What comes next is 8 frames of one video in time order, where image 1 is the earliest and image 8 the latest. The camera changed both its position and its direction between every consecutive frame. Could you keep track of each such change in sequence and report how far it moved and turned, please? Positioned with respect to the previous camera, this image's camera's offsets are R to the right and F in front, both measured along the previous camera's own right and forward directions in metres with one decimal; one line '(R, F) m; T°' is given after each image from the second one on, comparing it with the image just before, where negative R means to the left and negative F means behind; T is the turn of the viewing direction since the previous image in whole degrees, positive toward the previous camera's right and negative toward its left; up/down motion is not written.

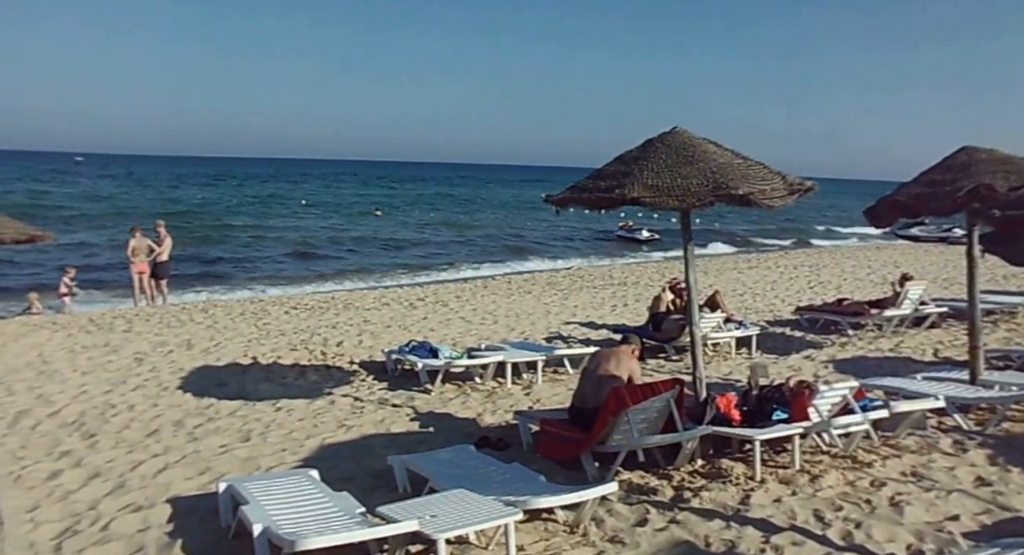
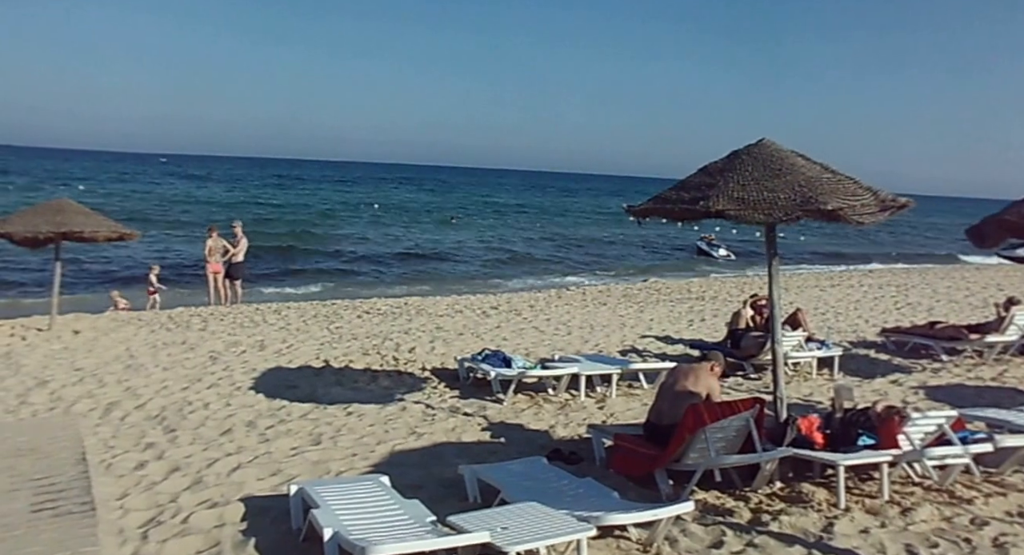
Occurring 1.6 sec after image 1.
(-0.2, +0.1) m; -3°
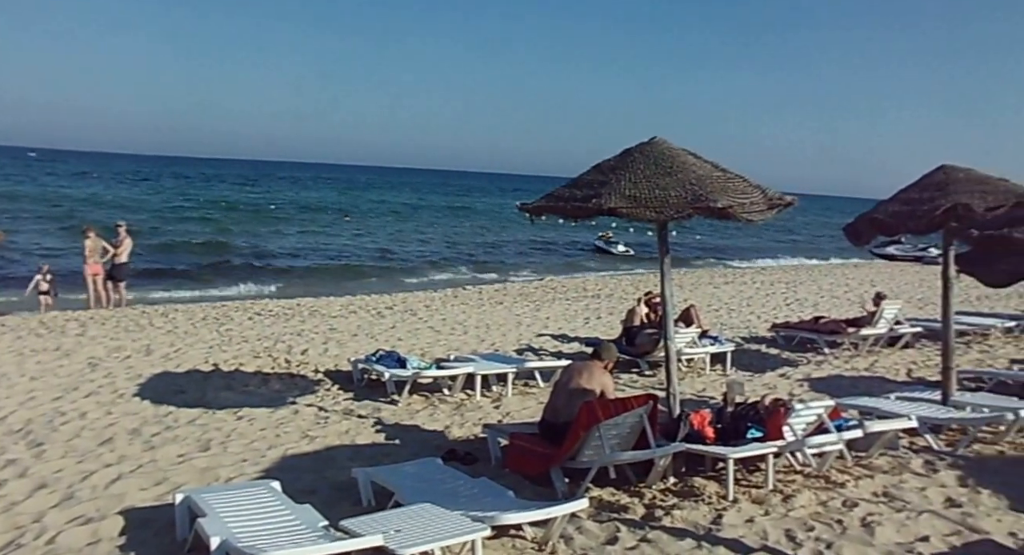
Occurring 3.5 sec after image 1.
(+0.3, +0.1) m; +5°
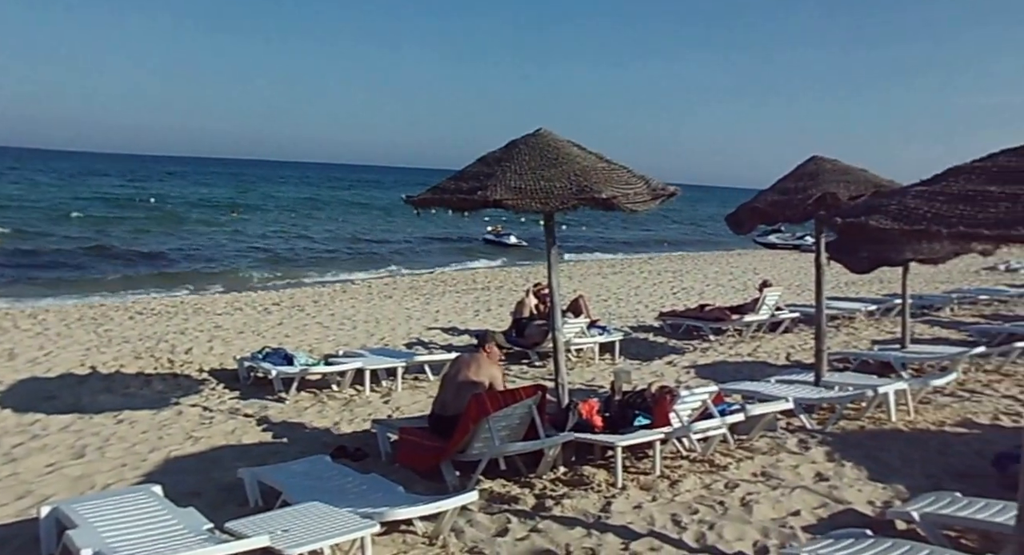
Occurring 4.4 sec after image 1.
(+0.4, 0.0) m; +4°
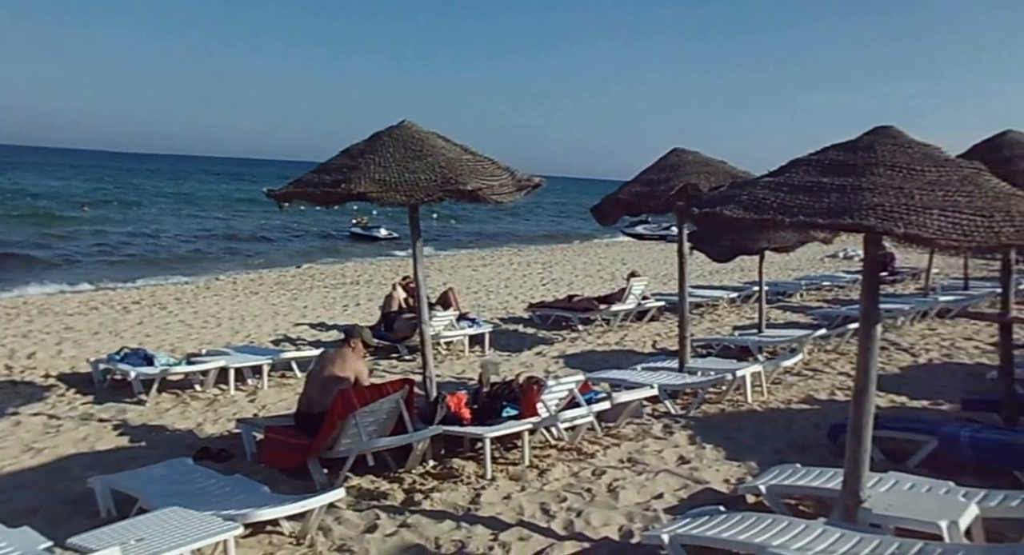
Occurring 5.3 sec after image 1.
(+0.5, 0.0) m; +5°
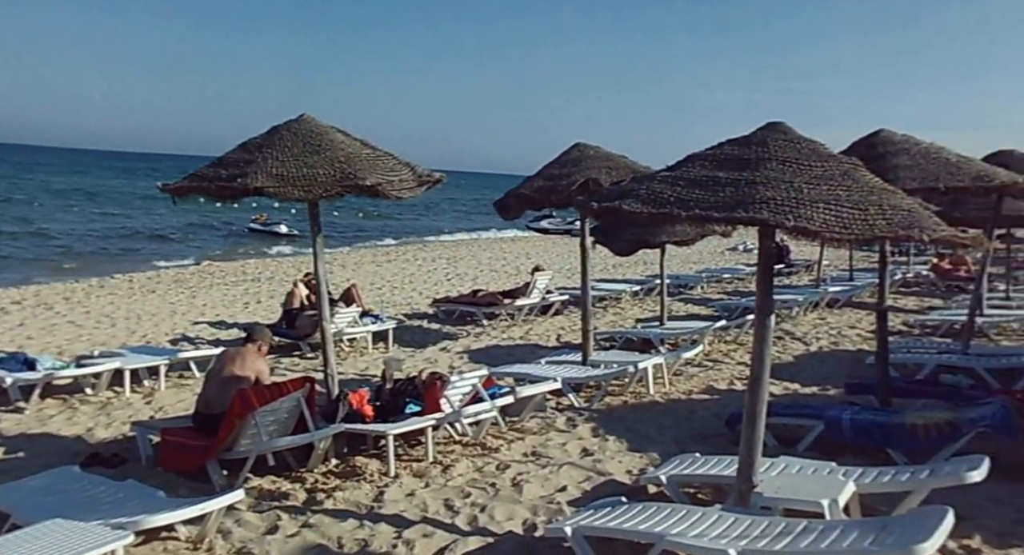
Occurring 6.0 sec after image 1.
(+0.3, 0.0) m; +3°
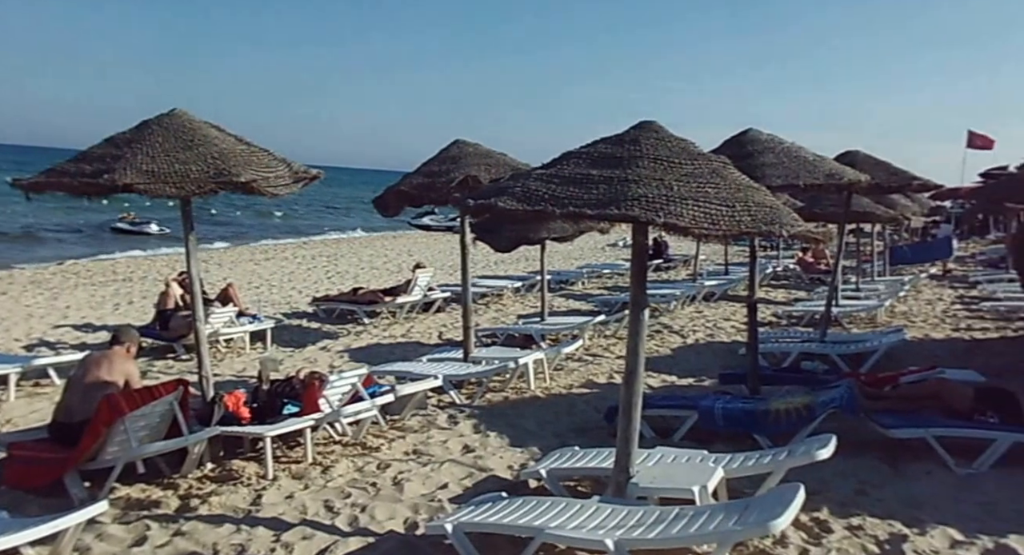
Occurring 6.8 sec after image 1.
(+0.3, 0.0) m; +5°
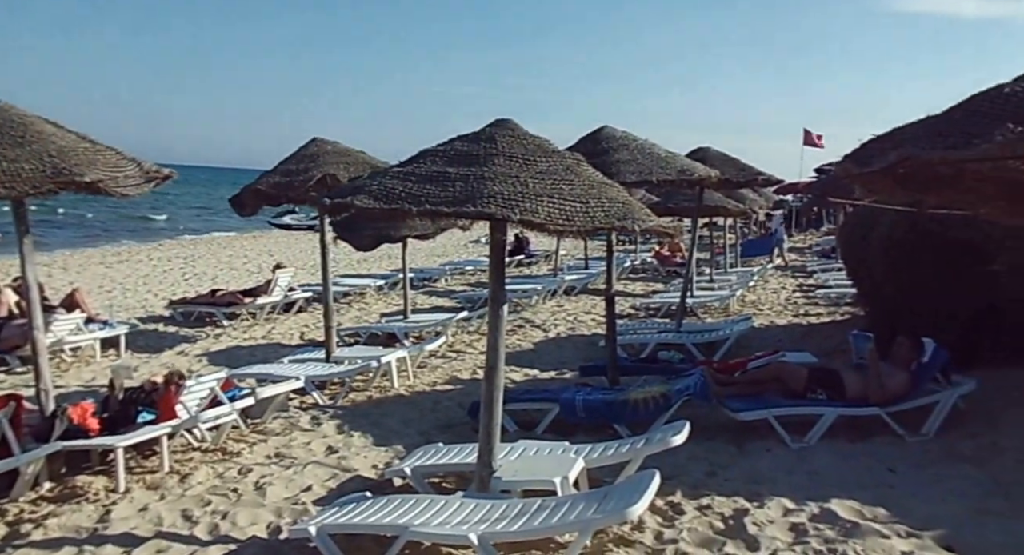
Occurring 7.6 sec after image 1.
(+0.4, 0.0) m; +6°
